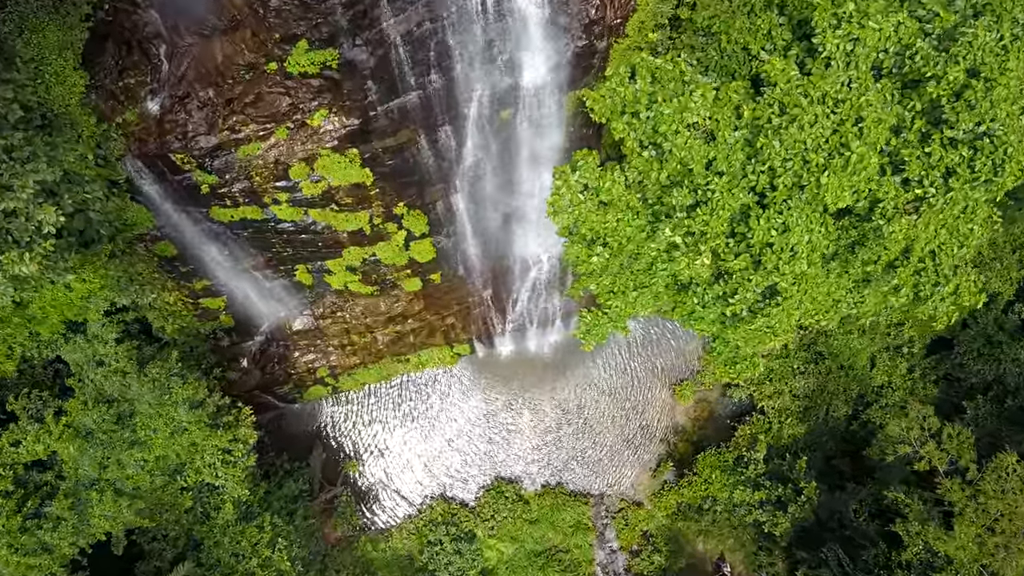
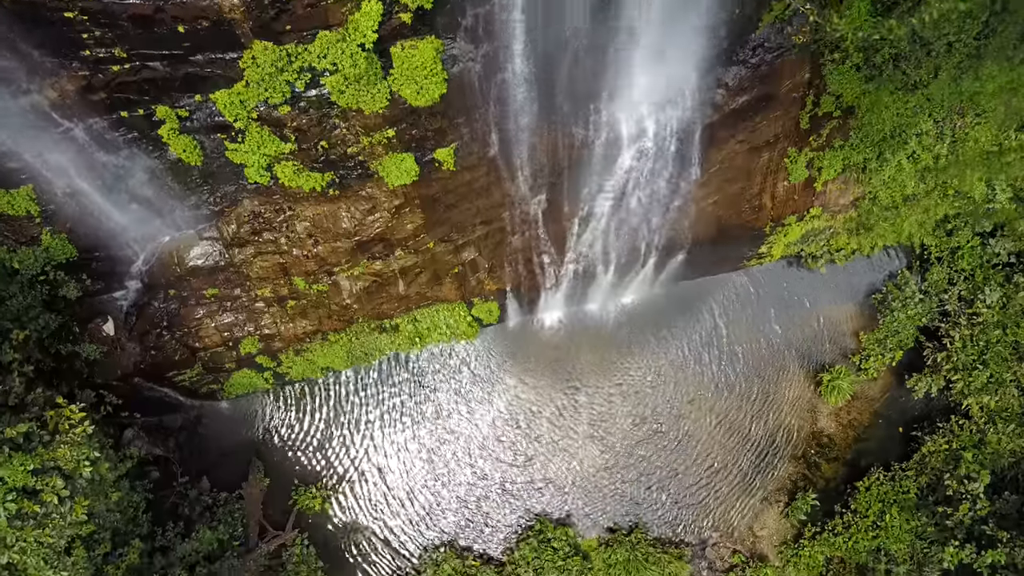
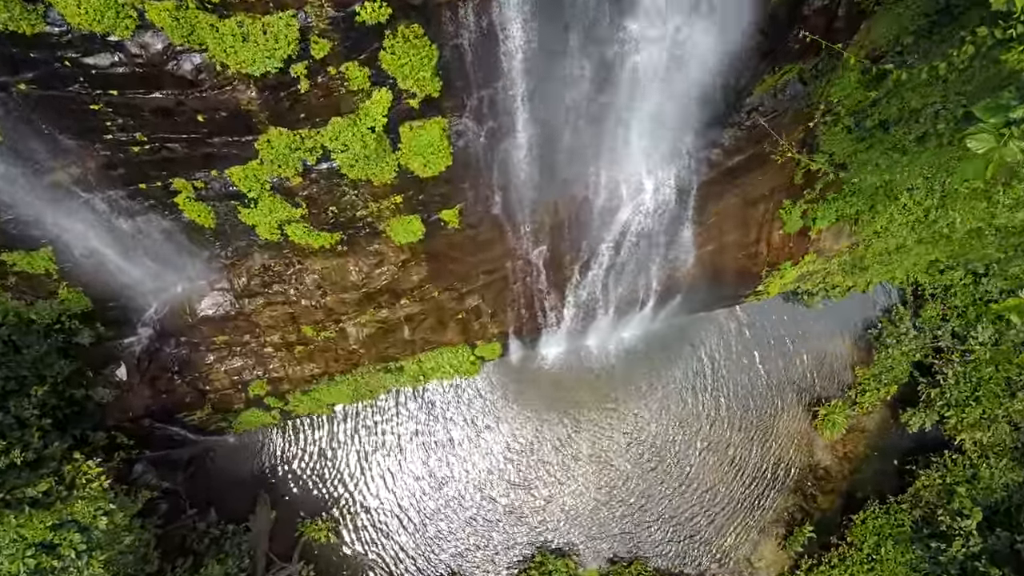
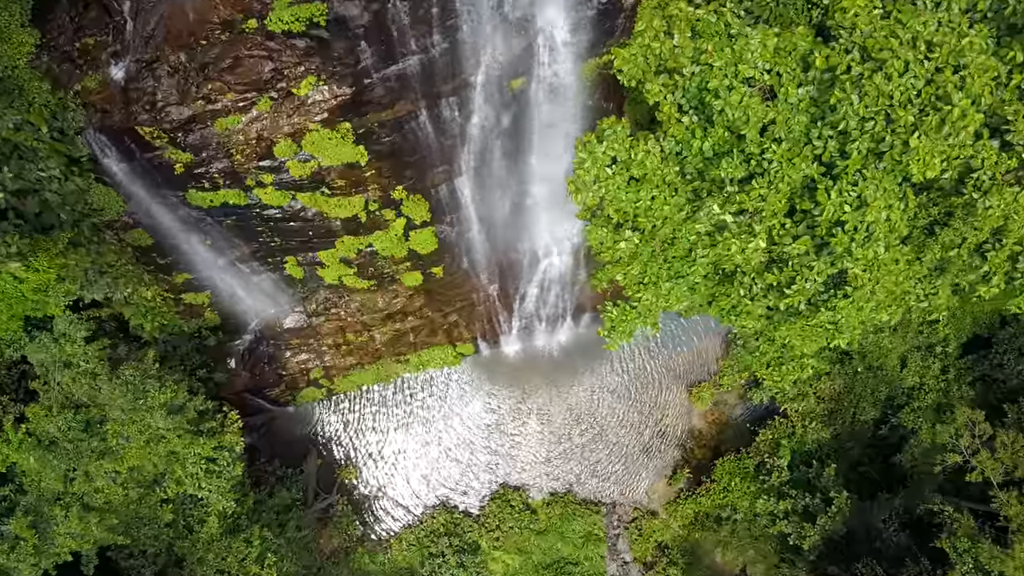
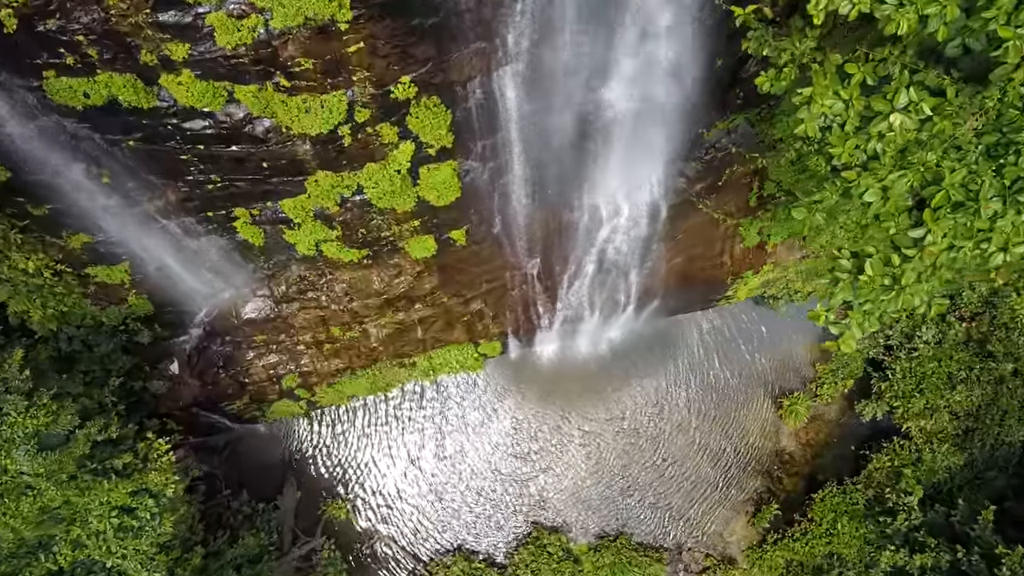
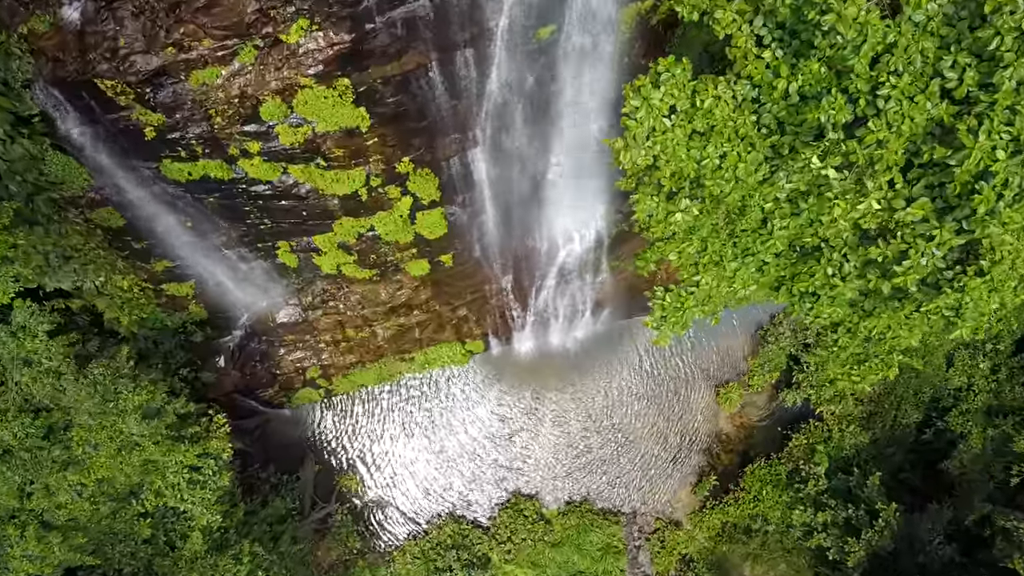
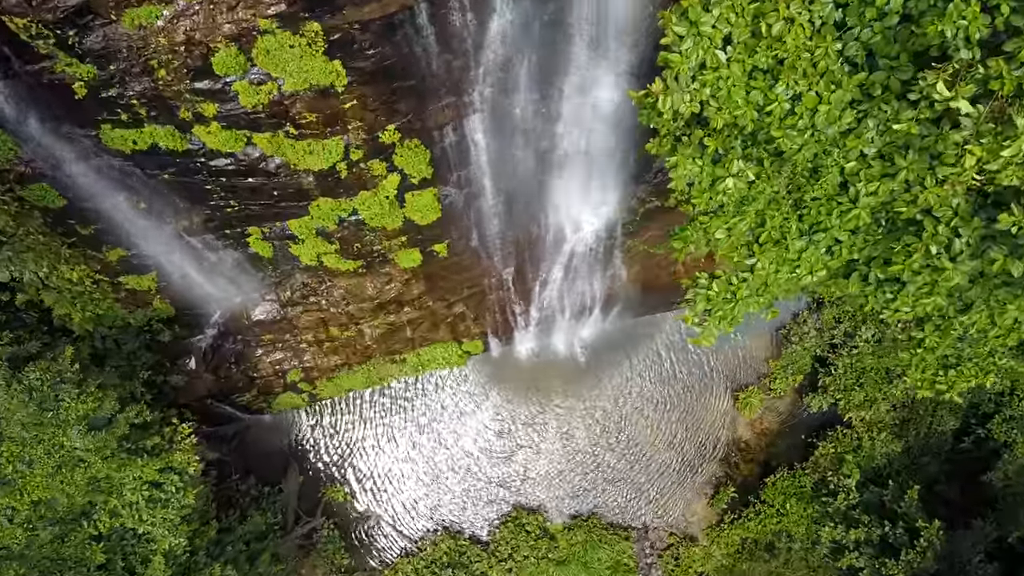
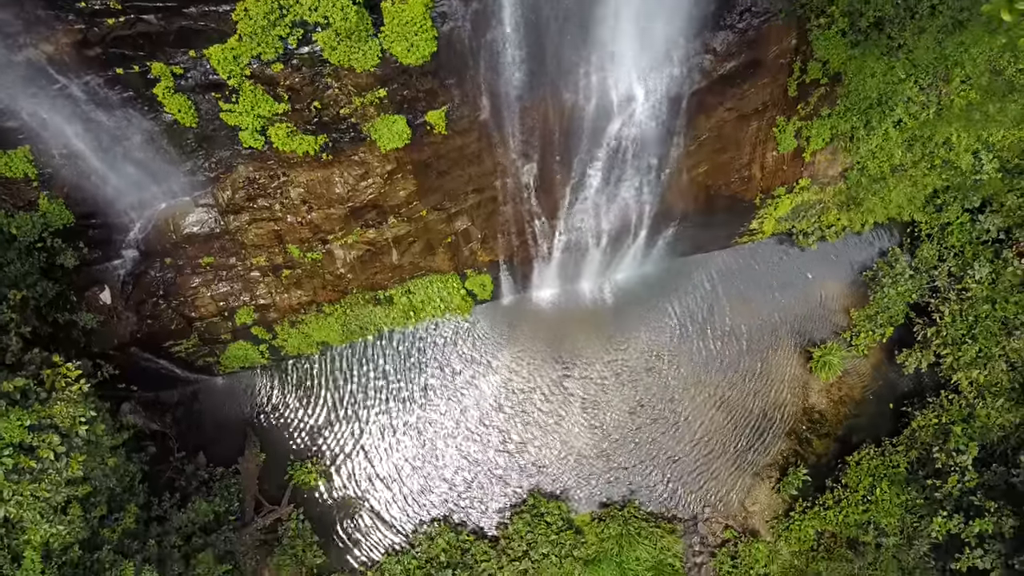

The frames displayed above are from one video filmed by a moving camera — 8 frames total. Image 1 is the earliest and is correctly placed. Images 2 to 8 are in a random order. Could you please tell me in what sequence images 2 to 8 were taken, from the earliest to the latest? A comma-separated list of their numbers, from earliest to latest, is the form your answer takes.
4, 6, 7, 5, 3, 2, 8
